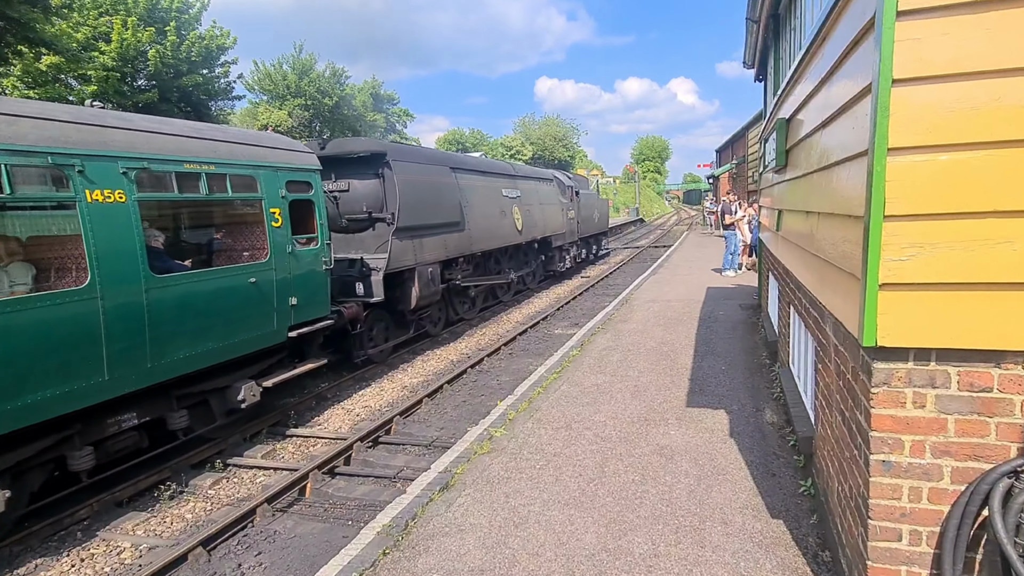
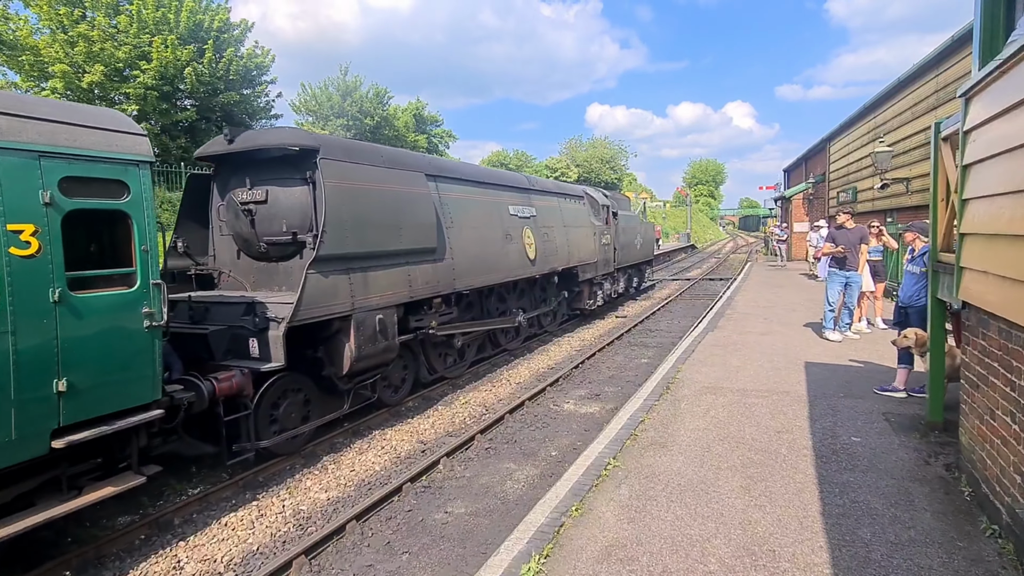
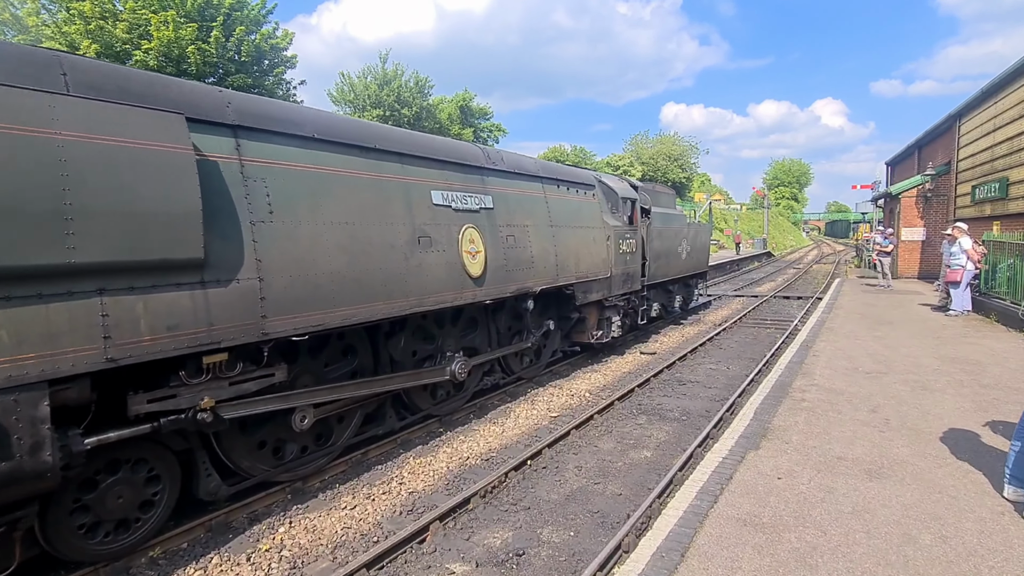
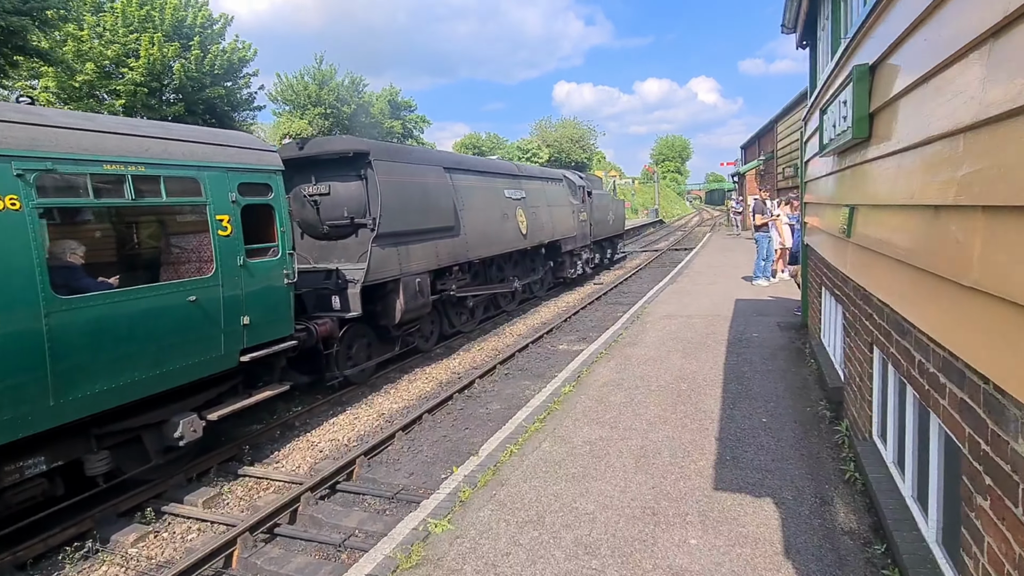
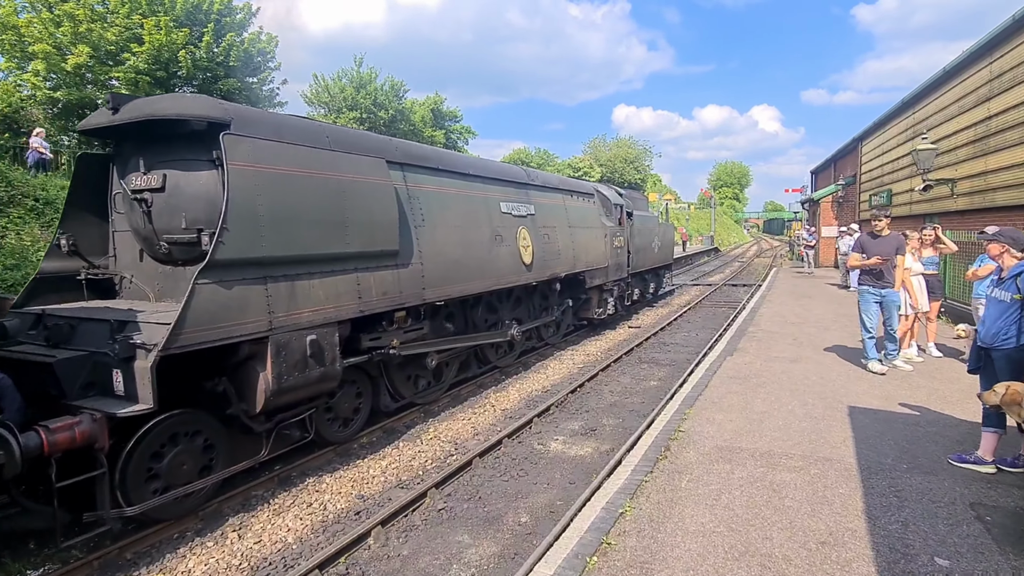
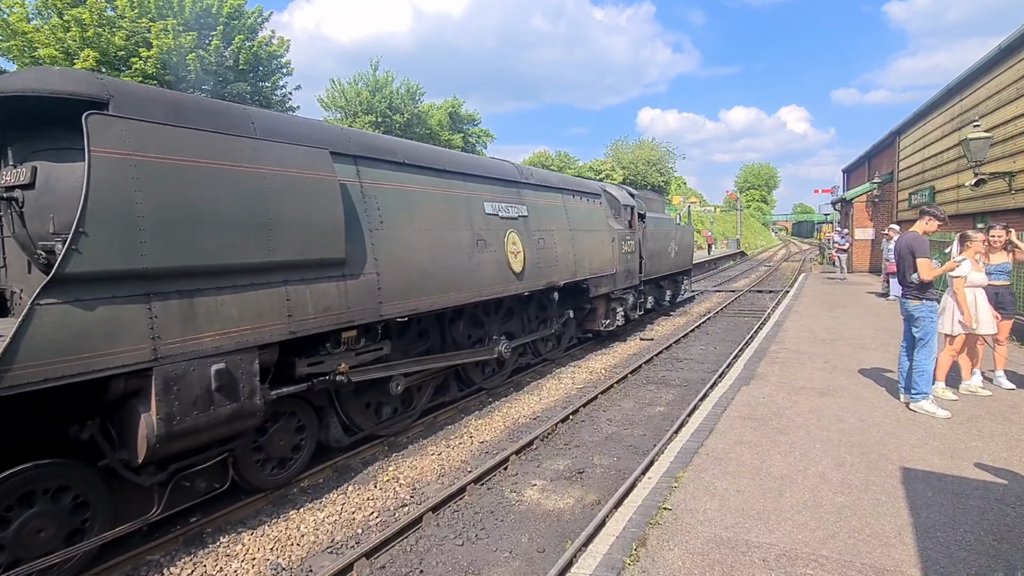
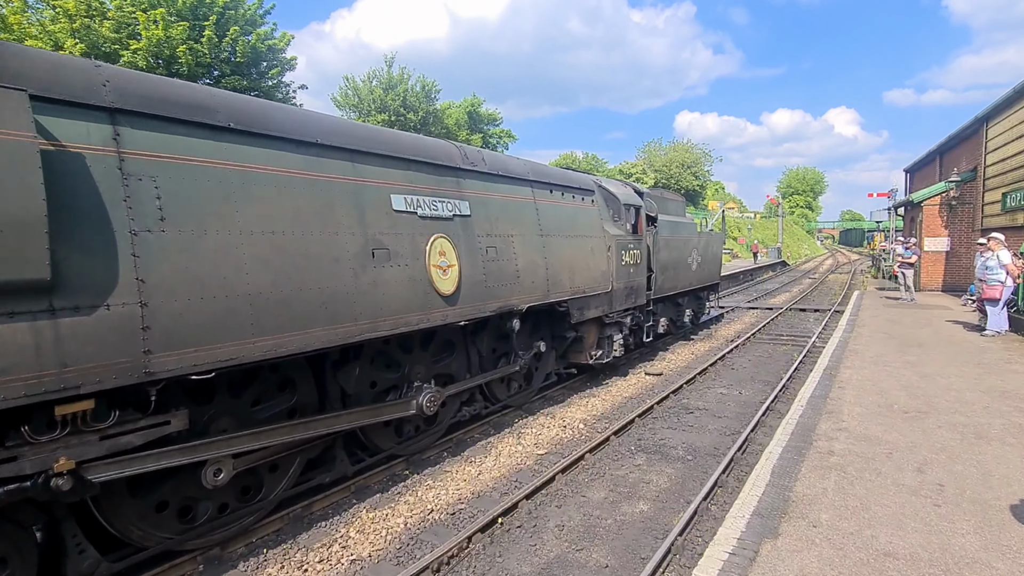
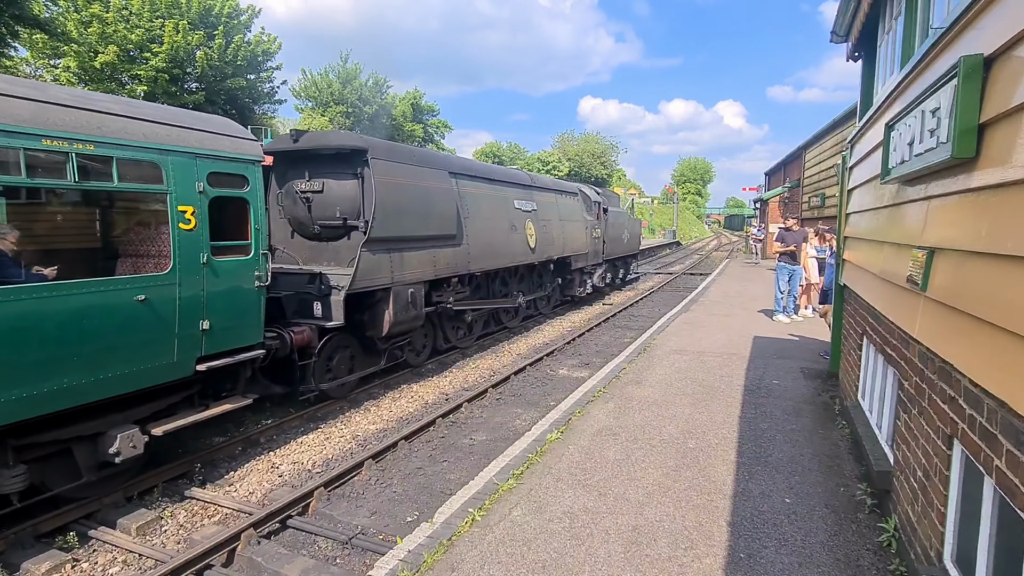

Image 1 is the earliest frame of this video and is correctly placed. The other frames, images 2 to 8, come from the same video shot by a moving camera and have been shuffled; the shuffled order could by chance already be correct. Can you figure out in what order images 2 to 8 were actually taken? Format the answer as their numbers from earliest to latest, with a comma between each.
4, 8, 2, 5, 6, 3, 7
